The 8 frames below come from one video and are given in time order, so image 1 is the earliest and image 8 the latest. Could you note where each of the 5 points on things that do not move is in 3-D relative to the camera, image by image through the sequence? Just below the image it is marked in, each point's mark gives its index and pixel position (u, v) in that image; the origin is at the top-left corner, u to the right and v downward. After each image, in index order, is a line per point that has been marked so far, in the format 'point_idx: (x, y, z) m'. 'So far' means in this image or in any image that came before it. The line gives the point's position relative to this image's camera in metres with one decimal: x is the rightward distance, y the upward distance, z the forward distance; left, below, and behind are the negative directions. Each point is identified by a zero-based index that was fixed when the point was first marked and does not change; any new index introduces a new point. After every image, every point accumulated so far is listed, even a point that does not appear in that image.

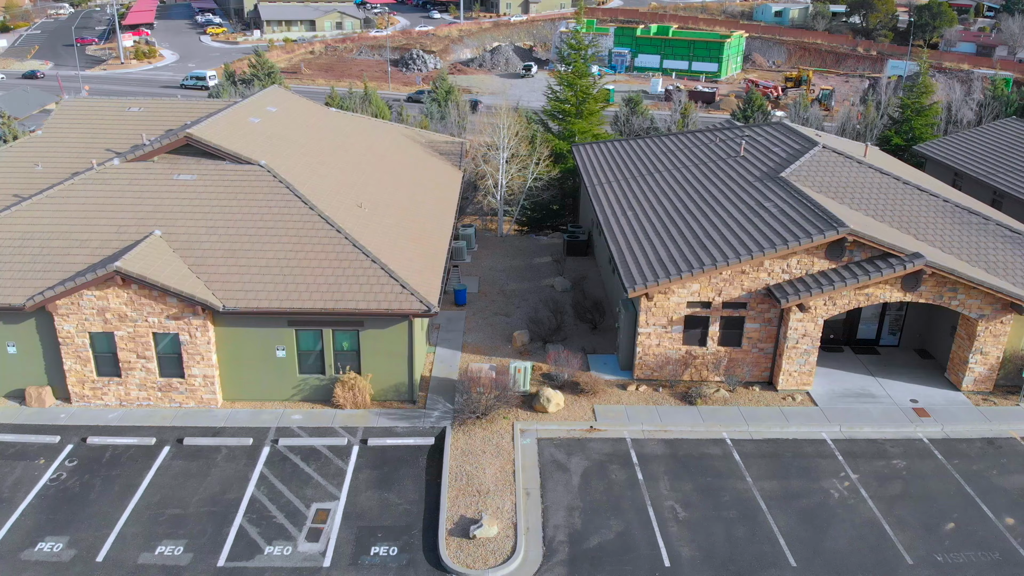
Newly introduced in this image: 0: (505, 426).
0: (-0.1, -3.2, +18.7) m
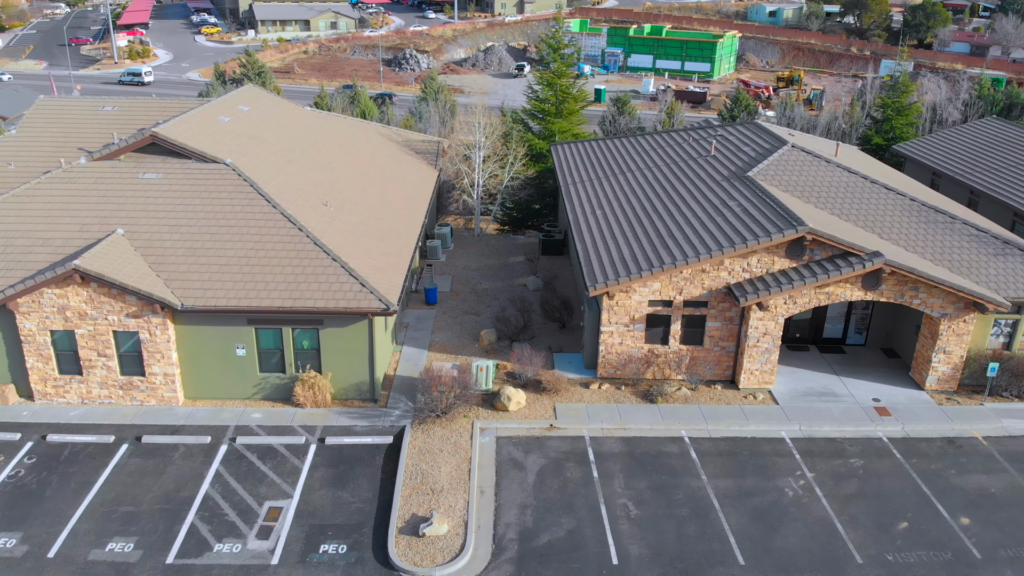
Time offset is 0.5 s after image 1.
0: (-1.1, -3.2, +18.7) m
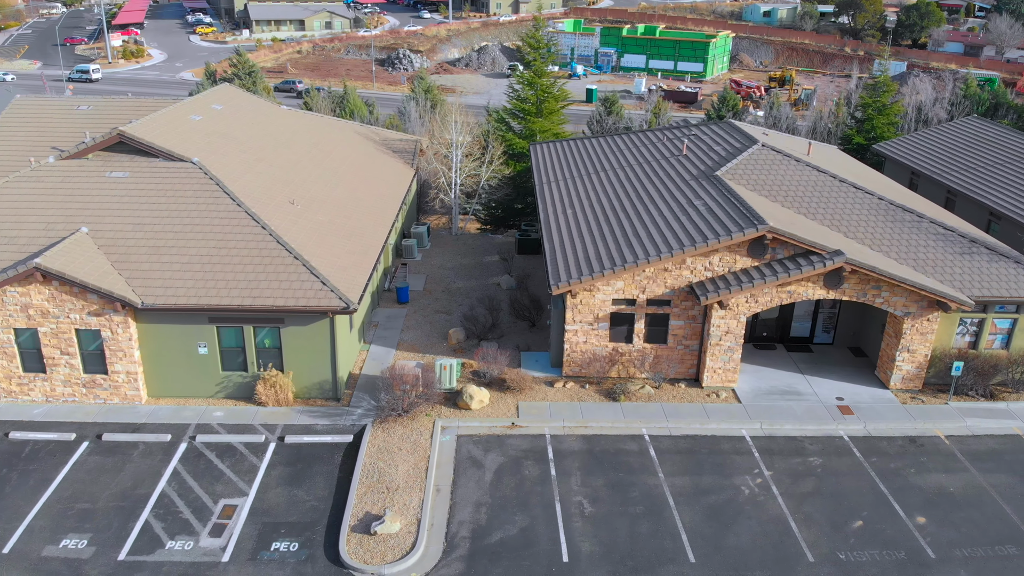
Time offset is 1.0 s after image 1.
0: (-2.0, -3.2, +18.7) m
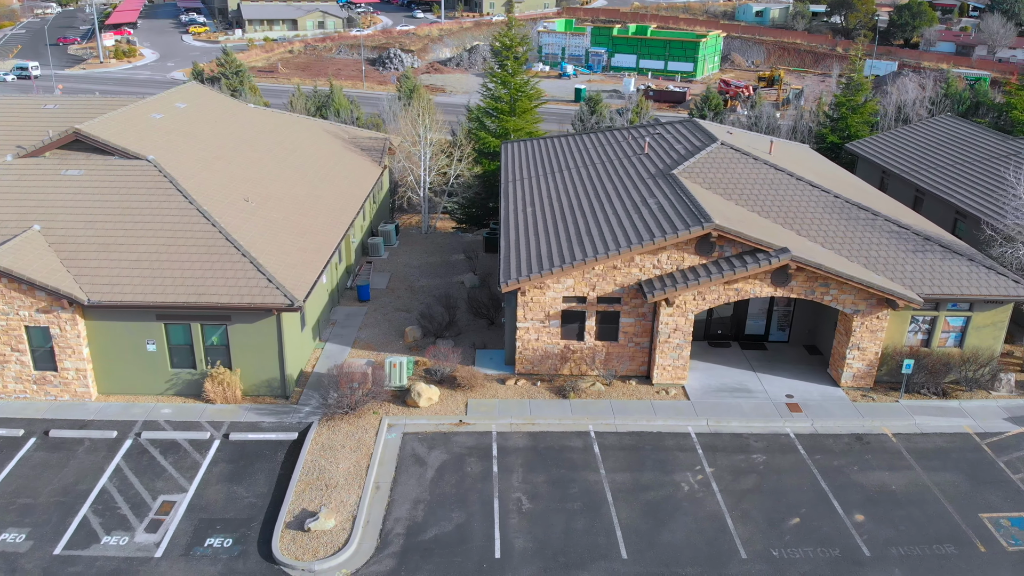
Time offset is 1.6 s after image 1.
0: (-3.3, -3.1, +18.7) m
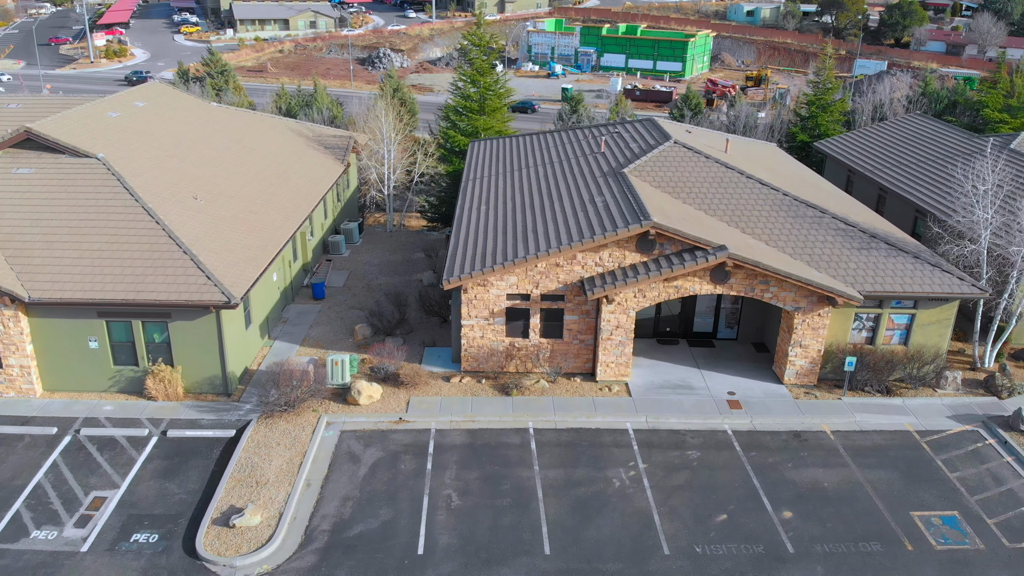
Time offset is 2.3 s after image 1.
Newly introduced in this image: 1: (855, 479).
0: (-4.7, -3.0, +18.7) m
1: (+7.4, -4.1, +17.4) m
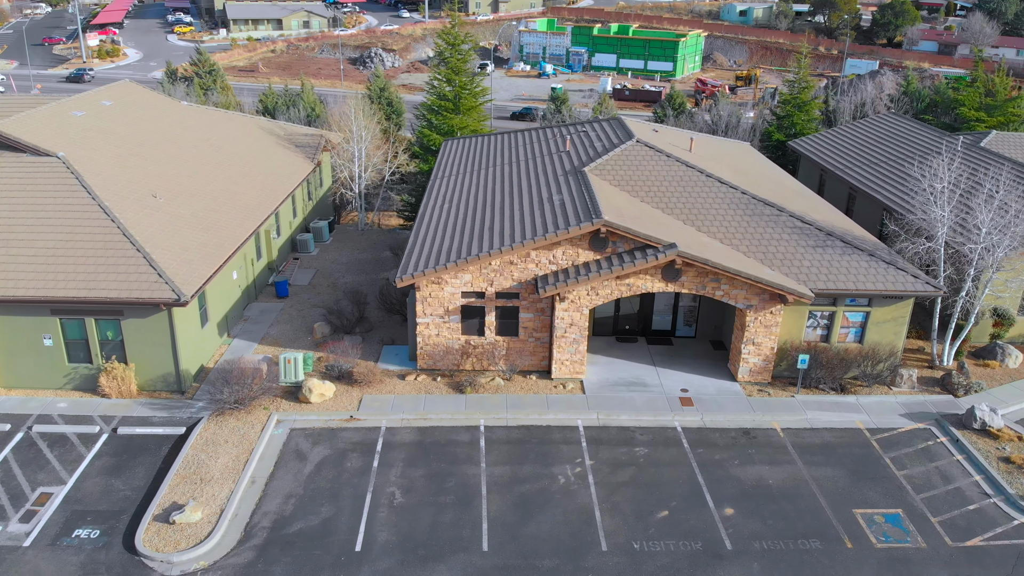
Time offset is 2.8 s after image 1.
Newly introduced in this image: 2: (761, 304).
0: (-5.8, -3.0, +18.8) m
1: (+6.2, -4.1, +17.4) m
2: (+6.1, -0.4, +19.7) m
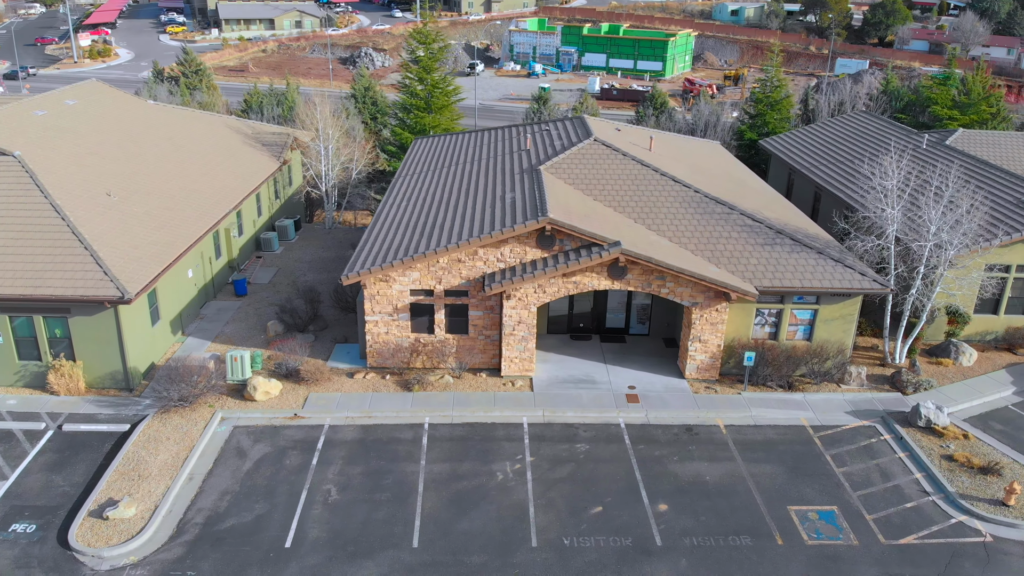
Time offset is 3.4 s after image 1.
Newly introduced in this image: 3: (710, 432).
0: (-7.1, -2.9, +18.9) m
1: (+4.9, -4.0, +17.5) m
2: (+4.8, -0.3, +19.8) m
3: (+4.6, -3.4, +18.9) m
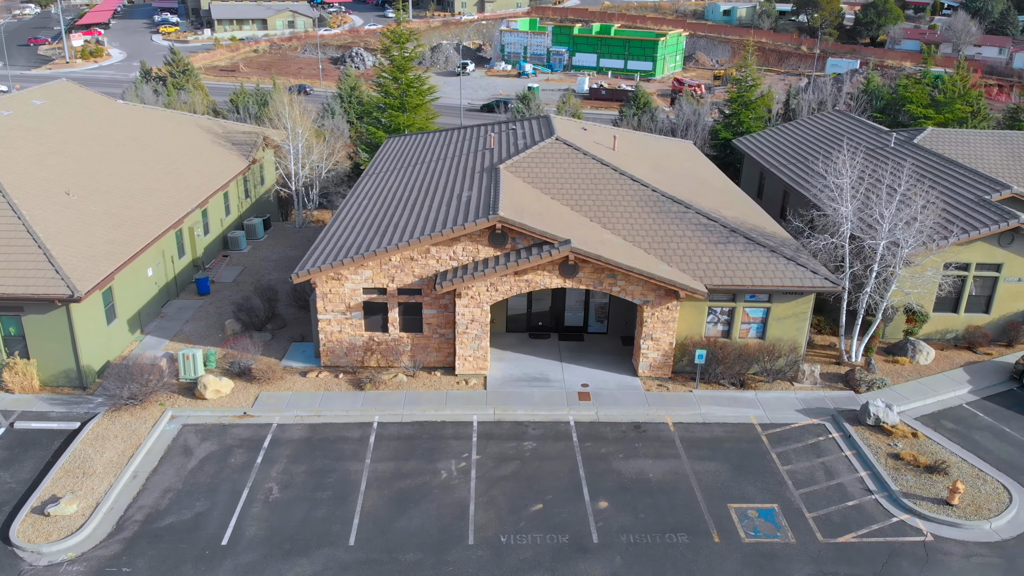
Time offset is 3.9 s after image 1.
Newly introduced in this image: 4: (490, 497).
0: (-8.3, -2.9, +19.0) m
1: (+3.7, -4.0, +17.6) m
2: (+3.6, -0.3, +19.9) m
3: (+3.5, -3.3, +18.9) m
4: (-0.4, -4.3, +16.6) m
